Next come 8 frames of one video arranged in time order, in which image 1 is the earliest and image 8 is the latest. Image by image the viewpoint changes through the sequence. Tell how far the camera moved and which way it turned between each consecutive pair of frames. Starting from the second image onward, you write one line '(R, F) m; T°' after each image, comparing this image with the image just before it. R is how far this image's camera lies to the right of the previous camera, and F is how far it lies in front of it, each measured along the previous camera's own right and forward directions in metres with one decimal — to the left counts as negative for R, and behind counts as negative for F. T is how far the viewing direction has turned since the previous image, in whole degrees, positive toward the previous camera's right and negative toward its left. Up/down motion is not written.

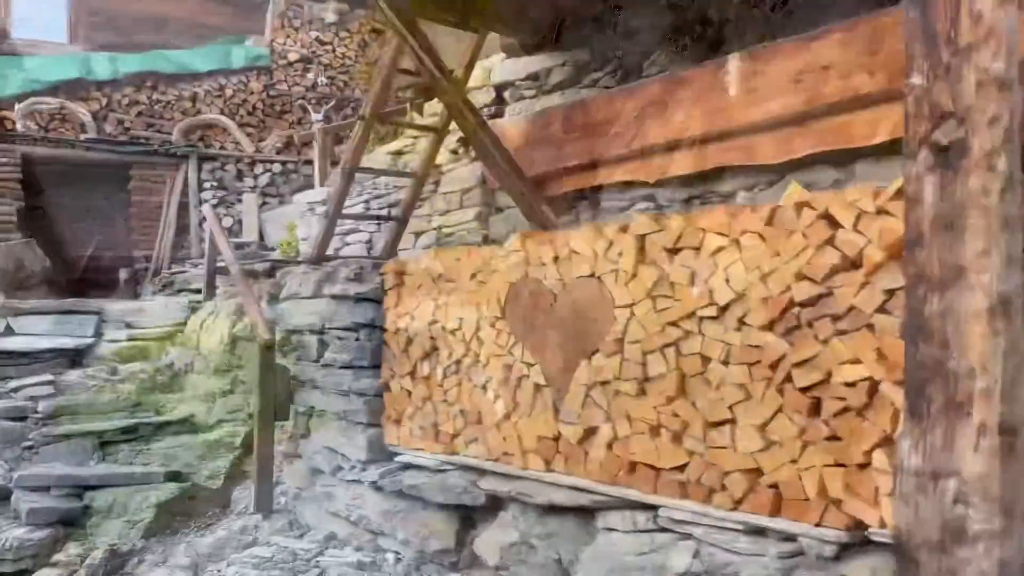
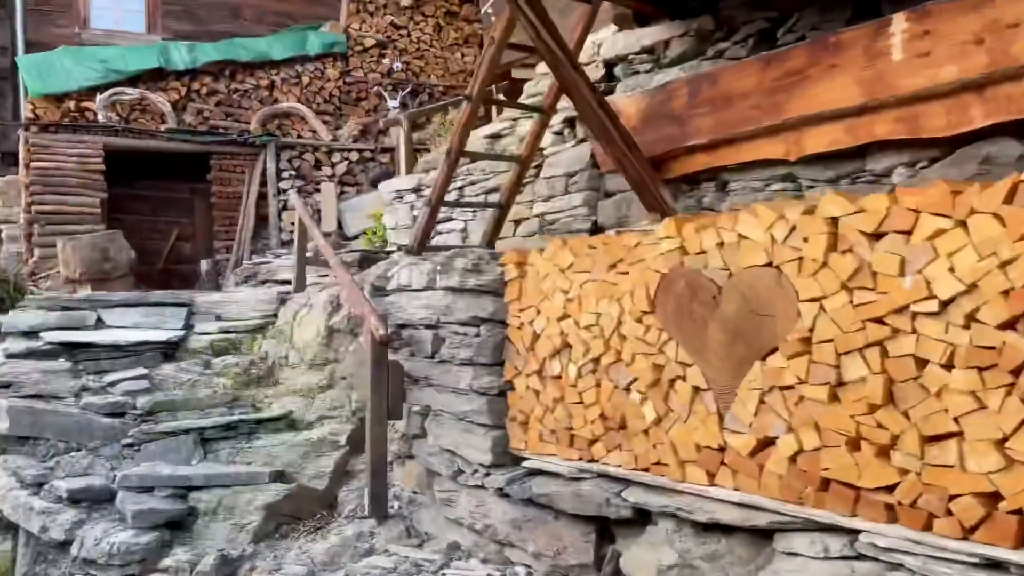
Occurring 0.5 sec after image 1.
(-0.3, +0.3) m; -4°
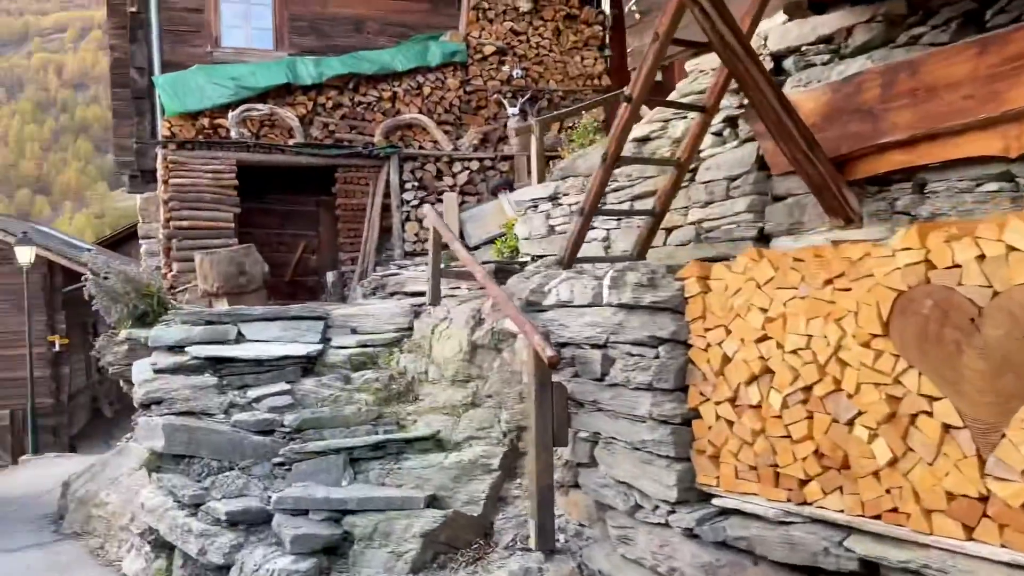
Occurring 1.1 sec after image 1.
(-0.3, +0.2) m; -7°
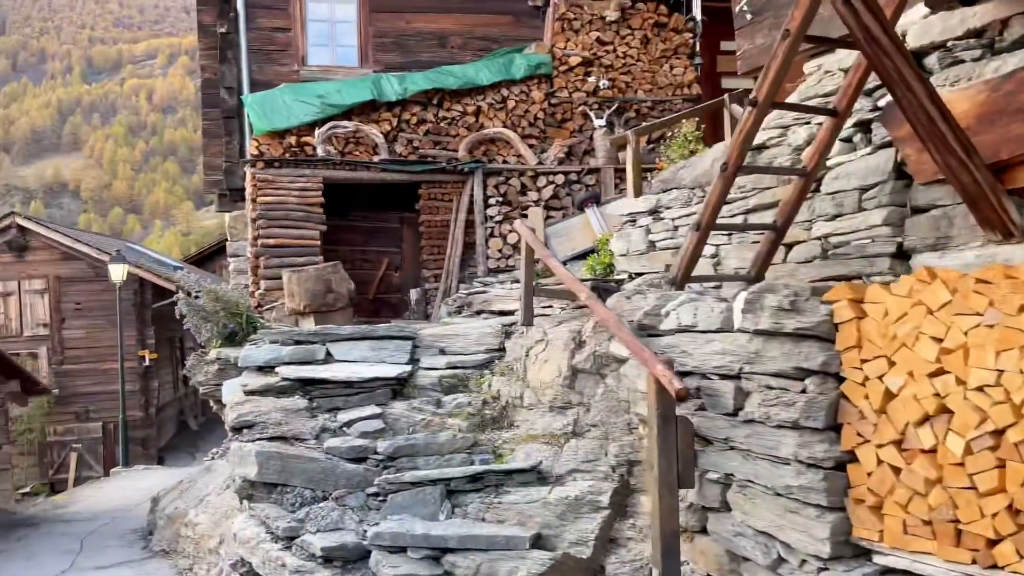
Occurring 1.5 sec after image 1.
(-0.2, +0.3) m; -5°
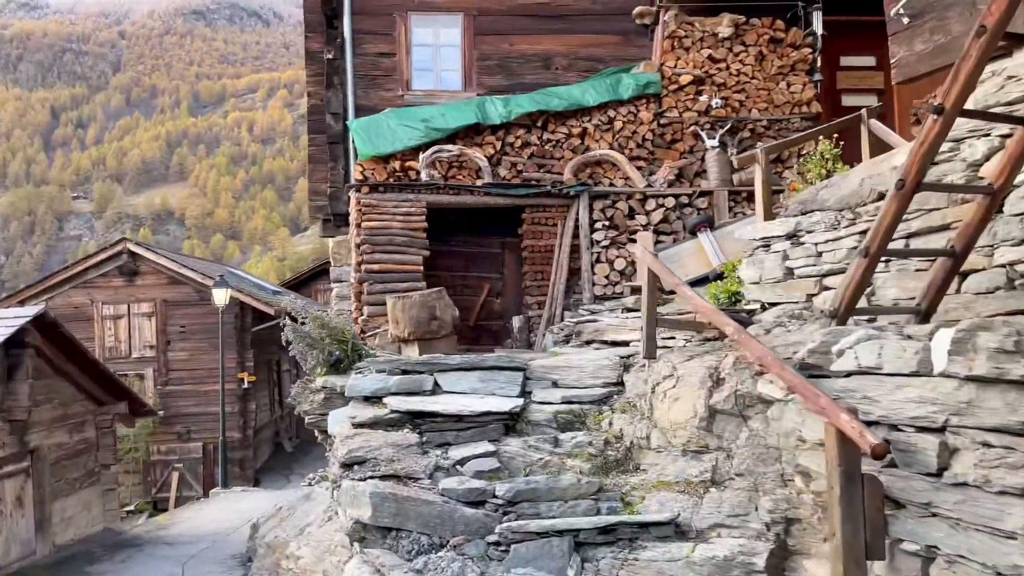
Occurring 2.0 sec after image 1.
(-0.2, +0.3) m; -6°
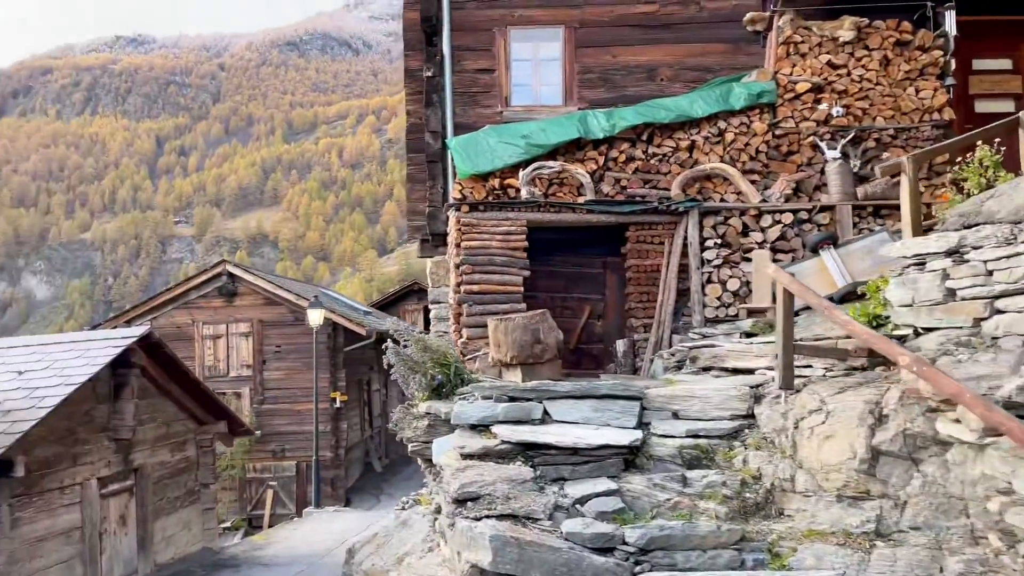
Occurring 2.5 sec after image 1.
(-0.2, +0.3) m; -6°
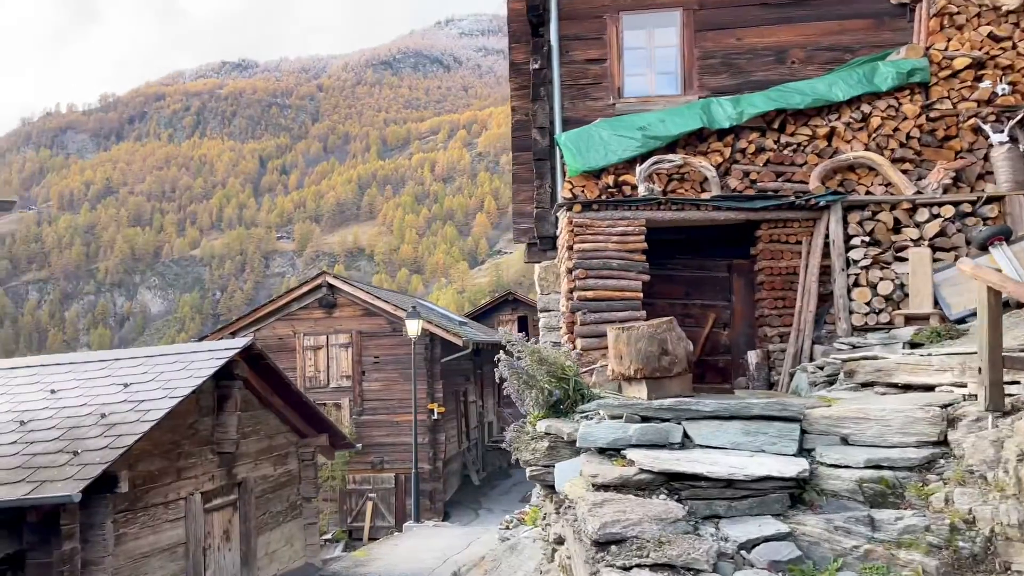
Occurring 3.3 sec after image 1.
(-0.2, +0.6) m; -6°
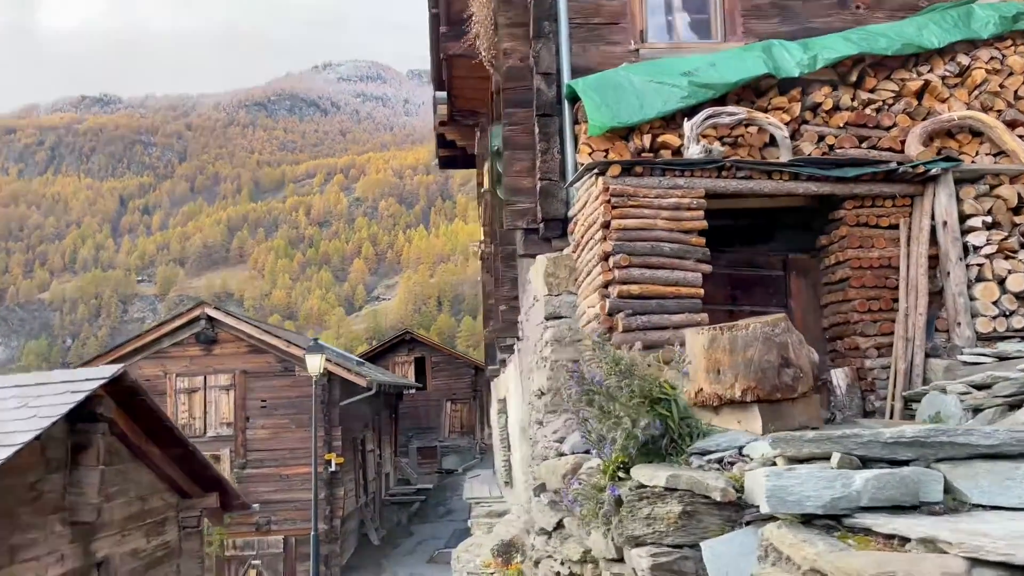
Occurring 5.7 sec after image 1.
(-0.8, +2.1) m; +9°
